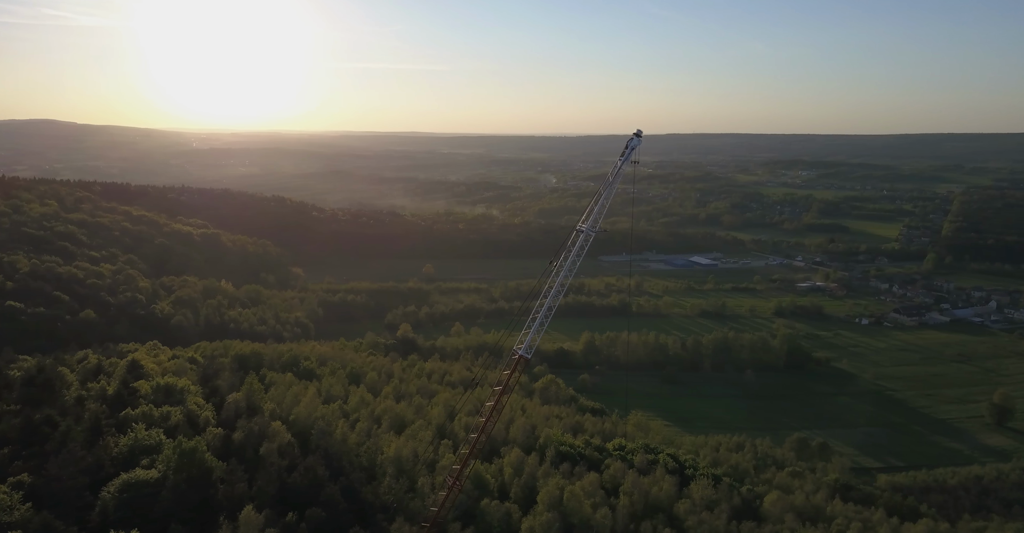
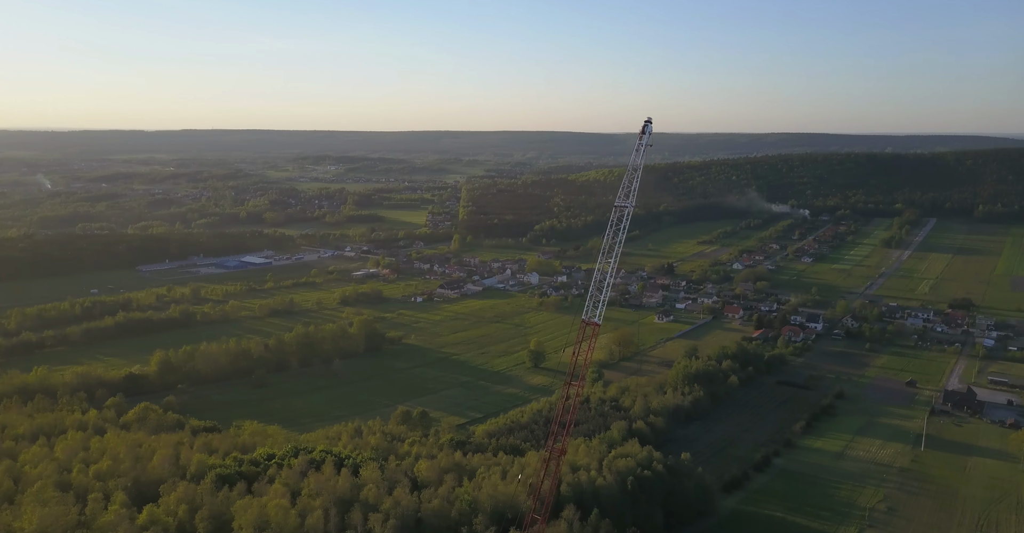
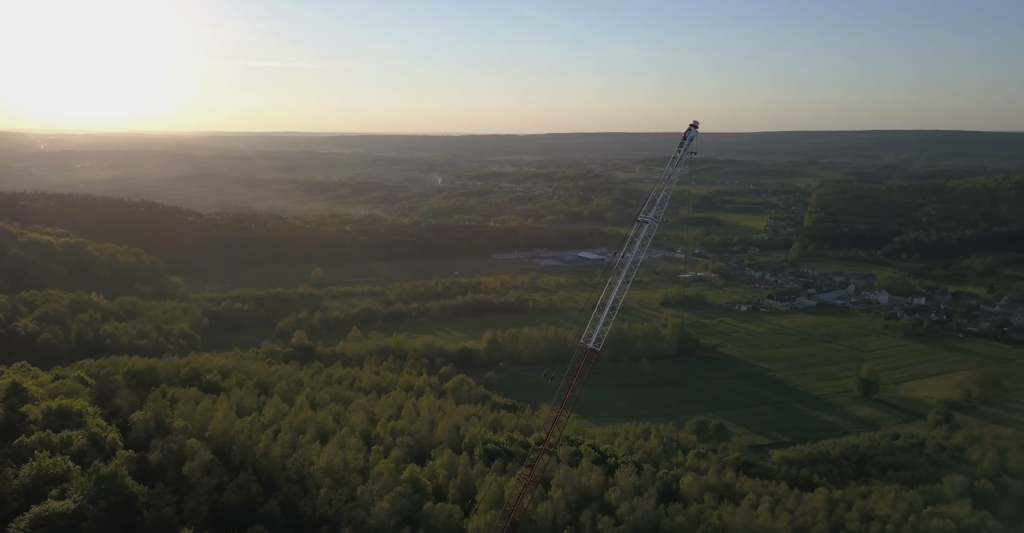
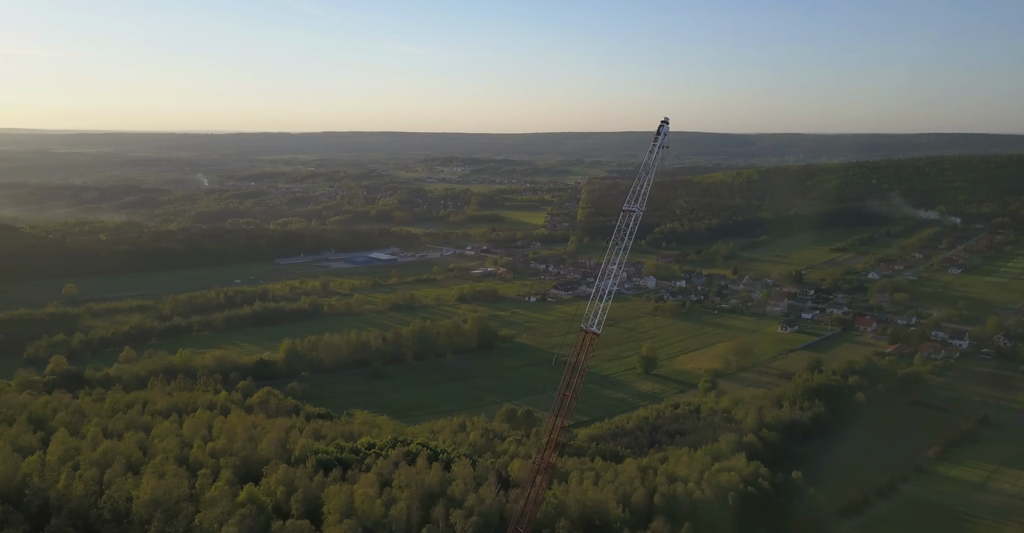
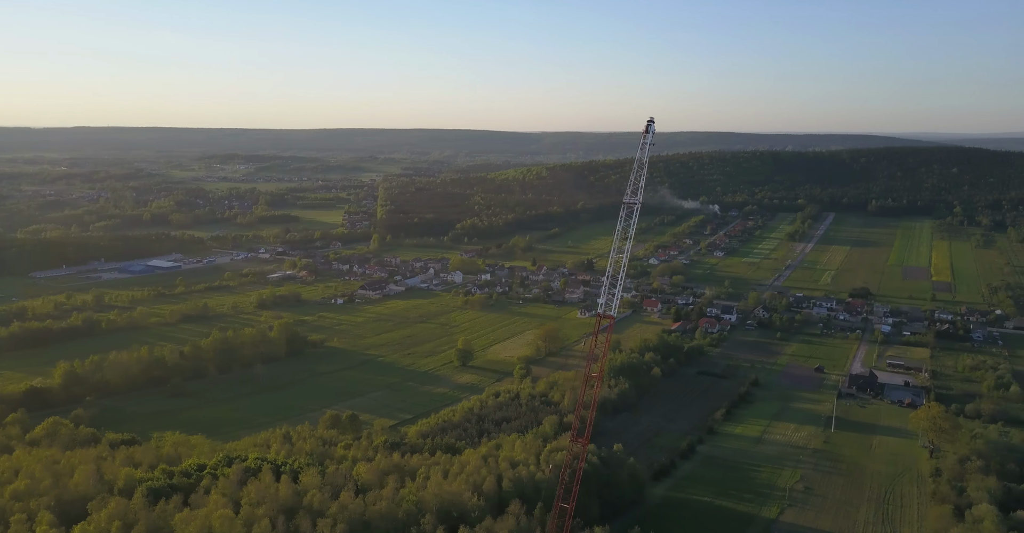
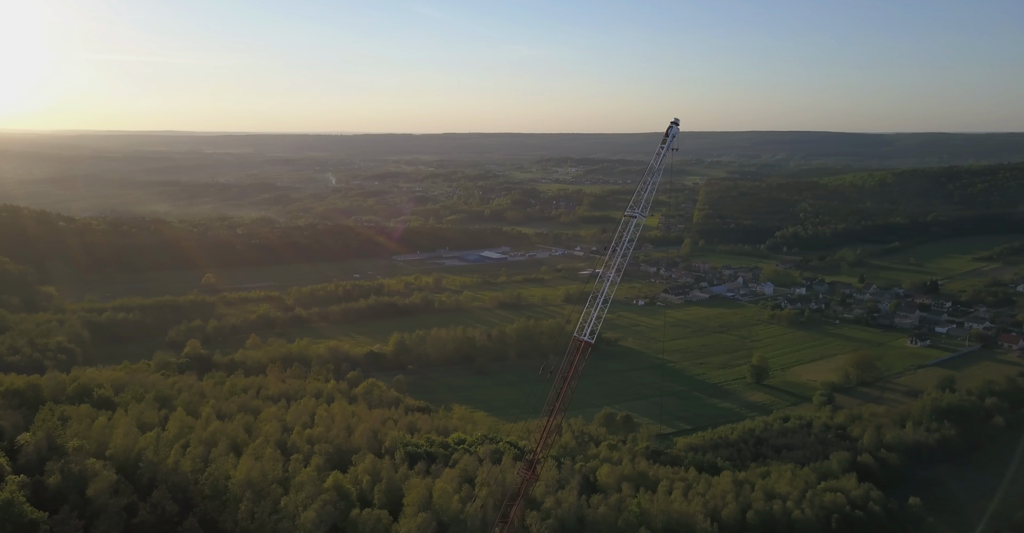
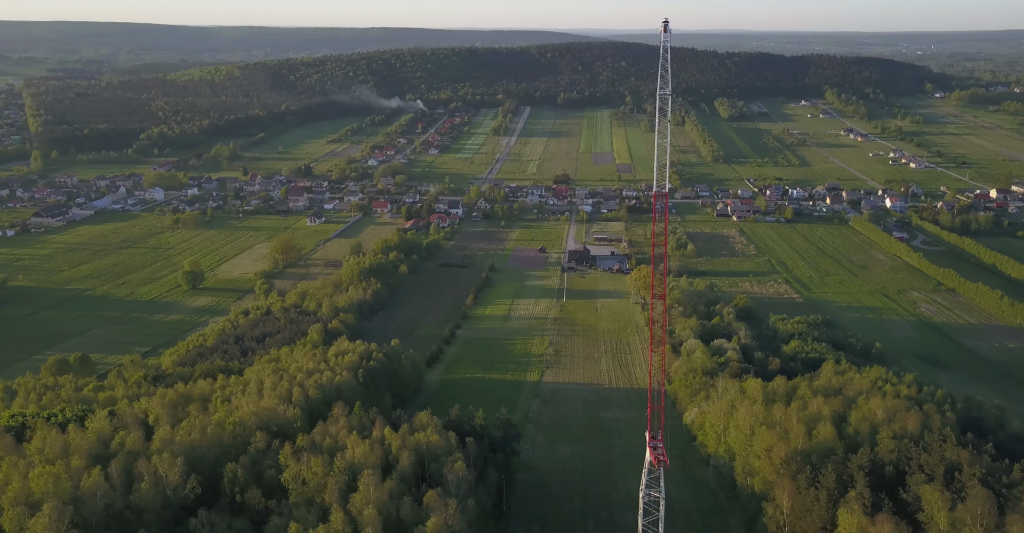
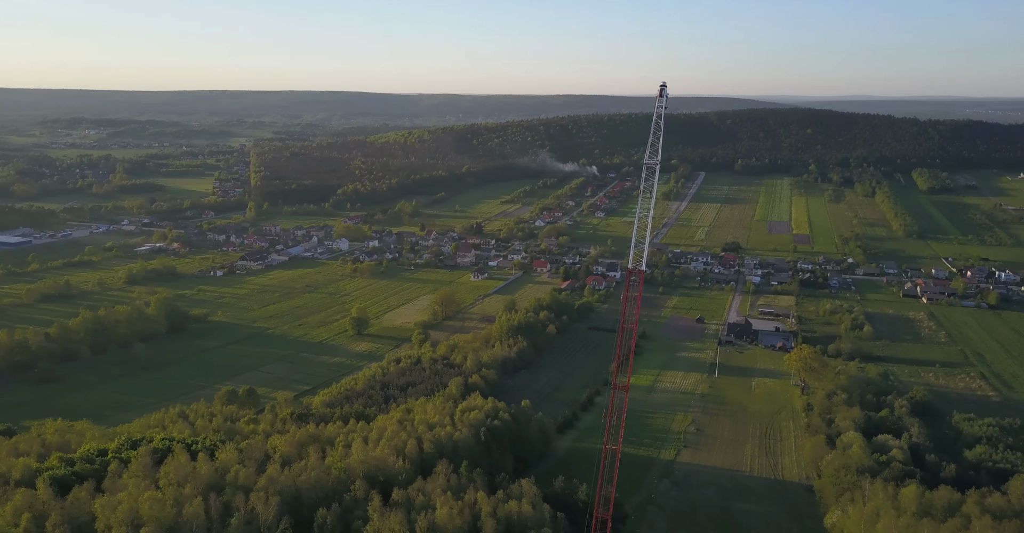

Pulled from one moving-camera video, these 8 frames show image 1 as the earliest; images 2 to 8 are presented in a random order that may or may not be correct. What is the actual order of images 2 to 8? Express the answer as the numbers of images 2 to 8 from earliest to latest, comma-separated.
3, 6, 4, 2, 5, 8, 7
